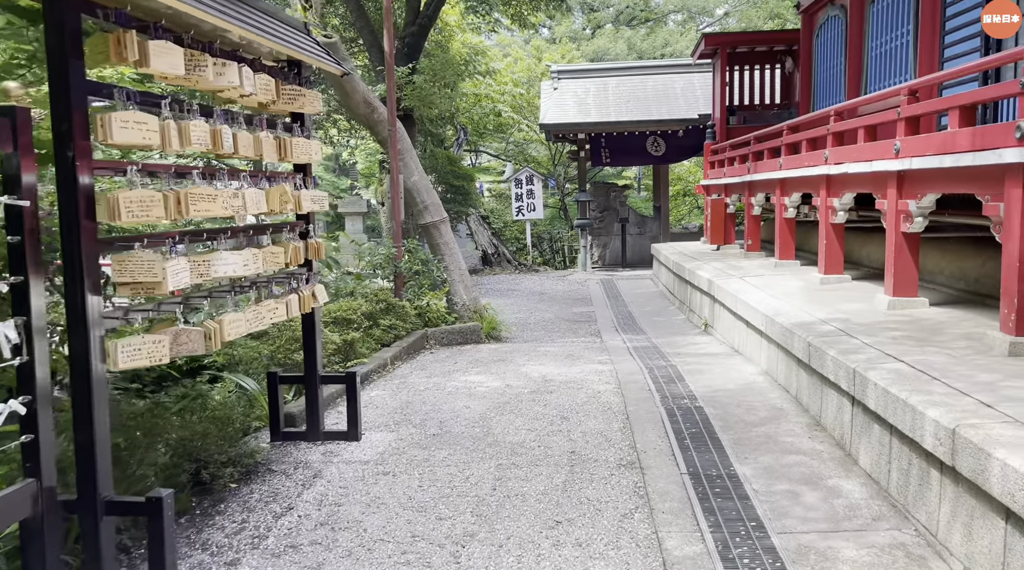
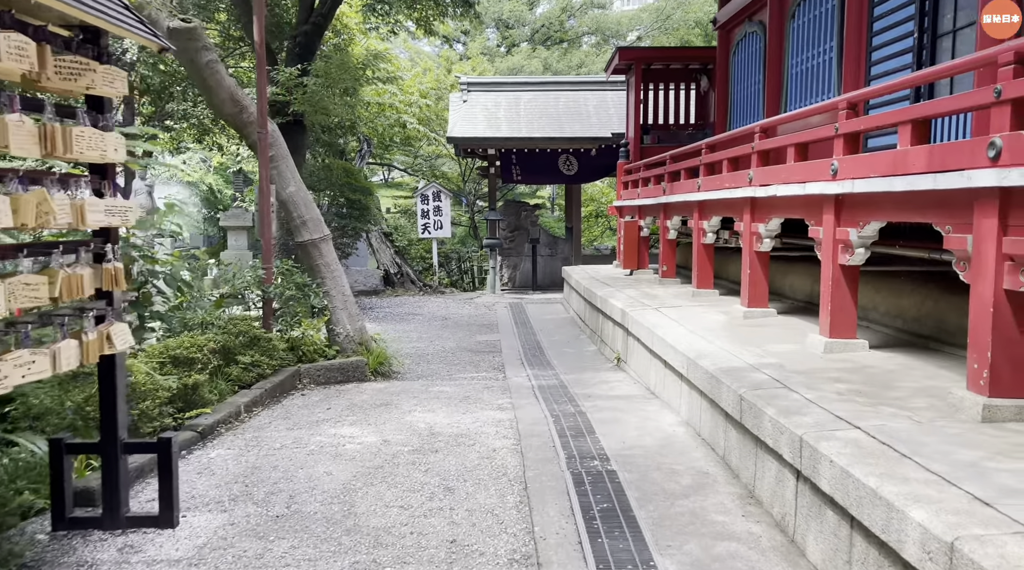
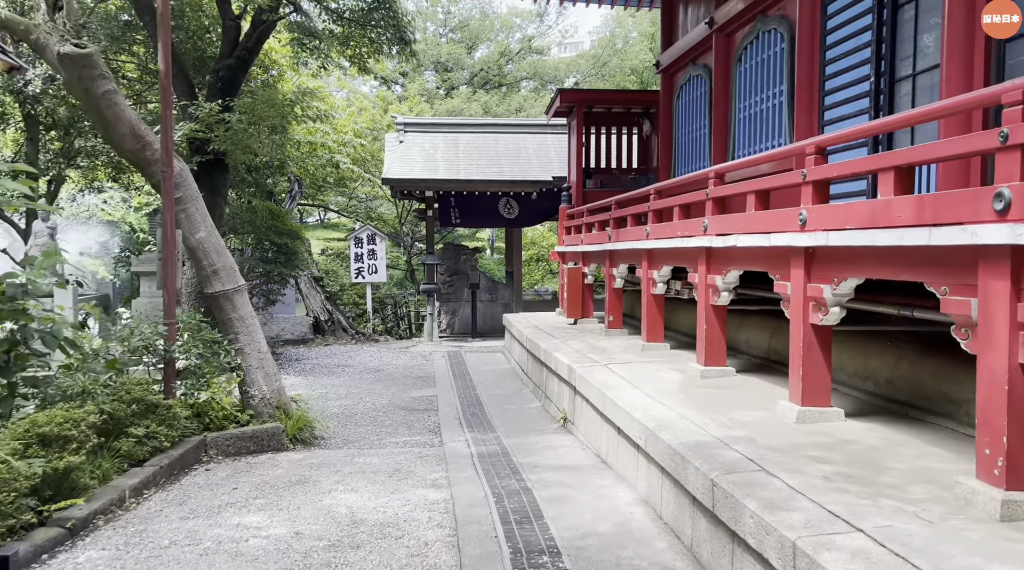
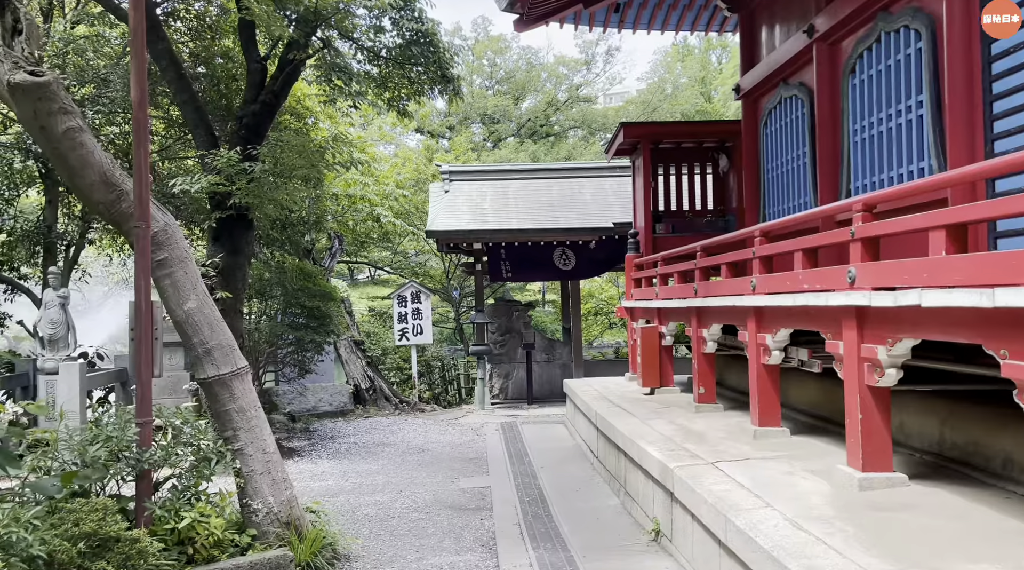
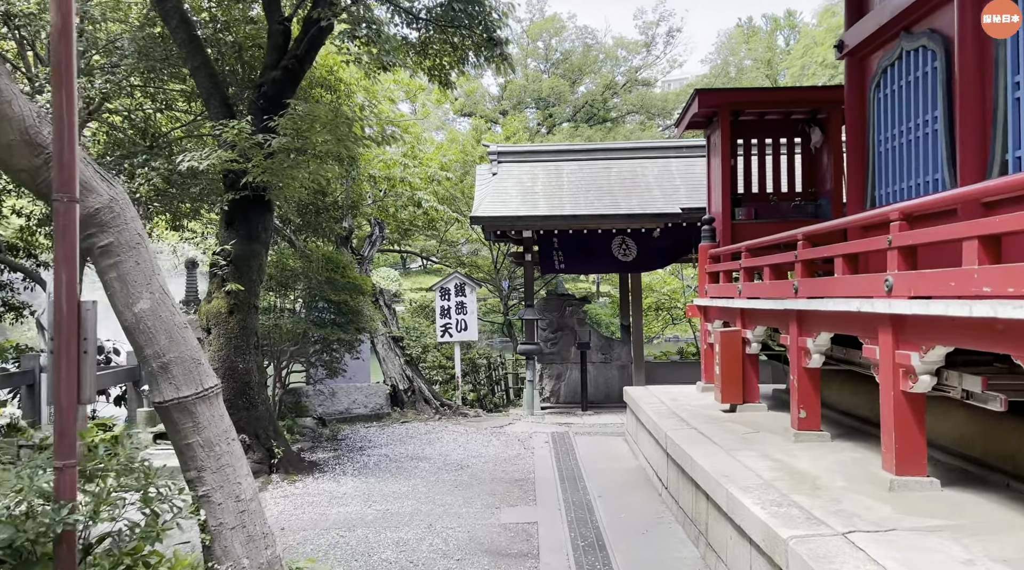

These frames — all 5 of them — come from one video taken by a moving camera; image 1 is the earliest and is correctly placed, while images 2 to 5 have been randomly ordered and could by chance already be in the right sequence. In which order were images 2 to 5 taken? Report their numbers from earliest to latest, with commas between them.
2, 3, 4, 5
